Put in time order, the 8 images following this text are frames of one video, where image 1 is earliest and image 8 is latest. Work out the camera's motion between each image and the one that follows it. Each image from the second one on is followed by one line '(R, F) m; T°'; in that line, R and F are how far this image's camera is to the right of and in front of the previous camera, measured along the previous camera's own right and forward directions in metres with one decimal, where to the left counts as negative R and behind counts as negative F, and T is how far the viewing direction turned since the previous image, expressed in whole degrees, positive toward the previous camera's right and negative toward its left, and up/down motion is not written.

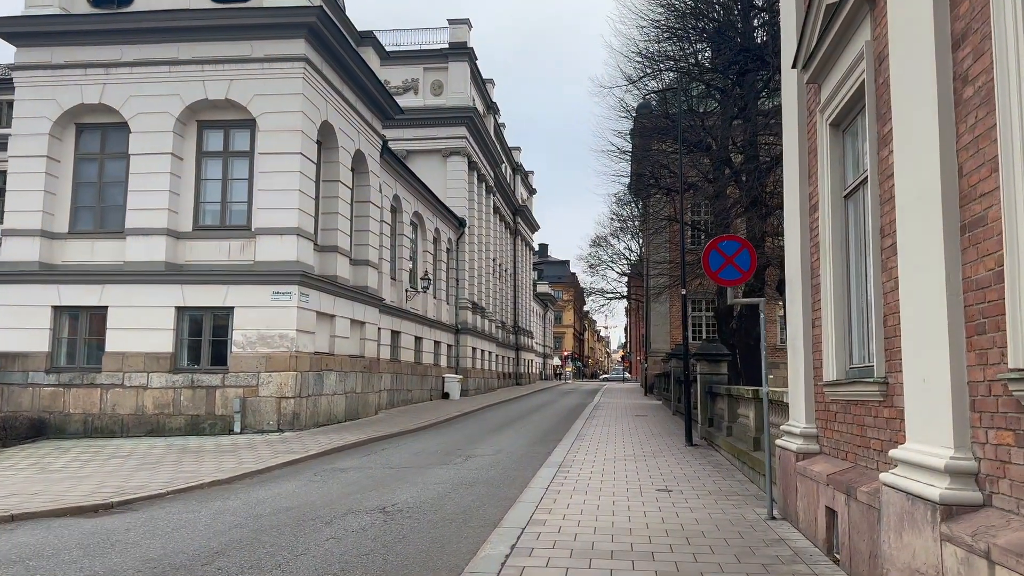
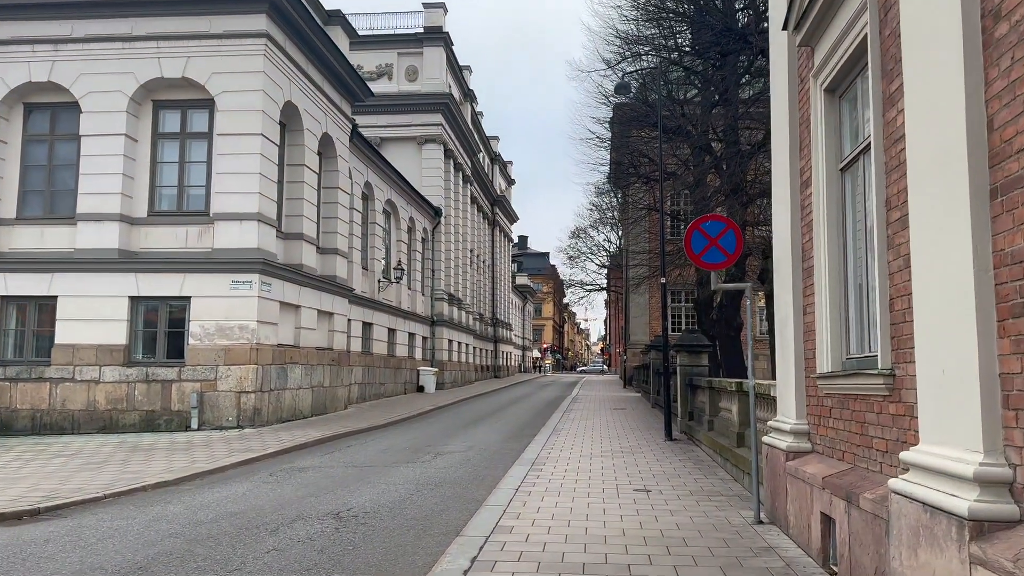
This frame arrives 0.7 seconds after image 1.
(+0.1, +0.7) m; +1°
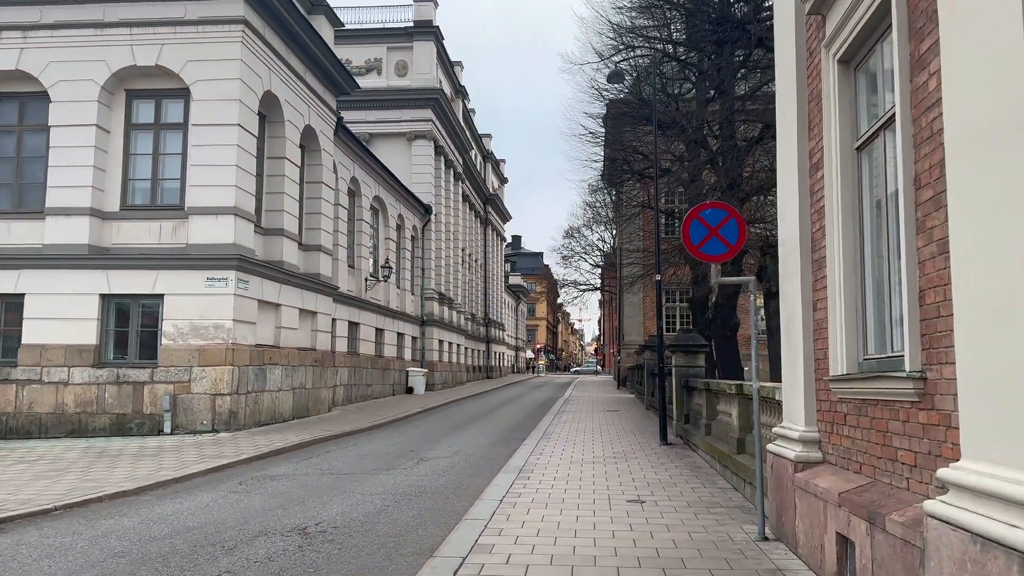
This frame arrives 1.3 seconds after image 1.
(+0.1, +0.7) m; 0°
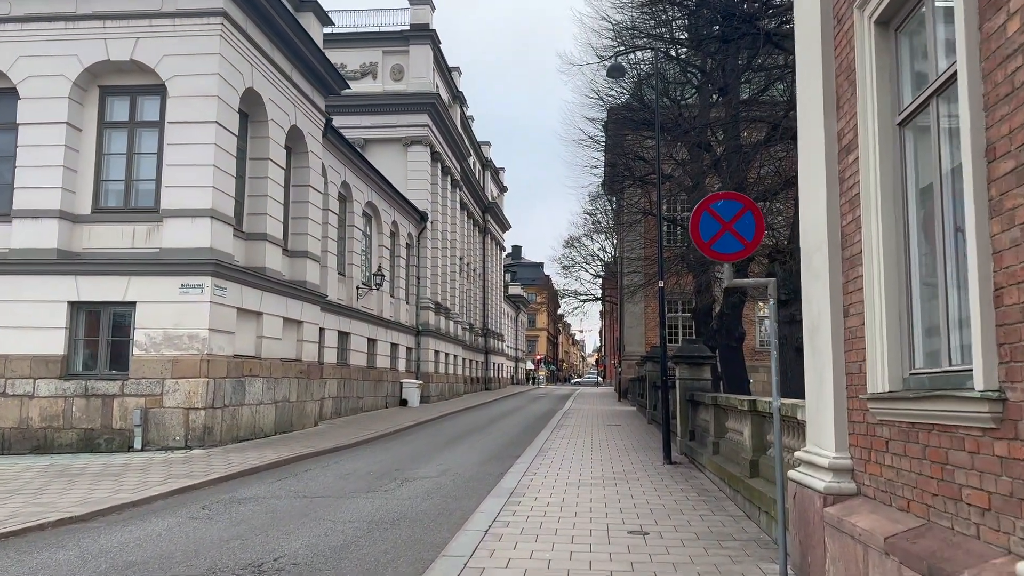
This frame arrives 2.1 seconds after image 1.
(+0.1, +0.9) m; 0°
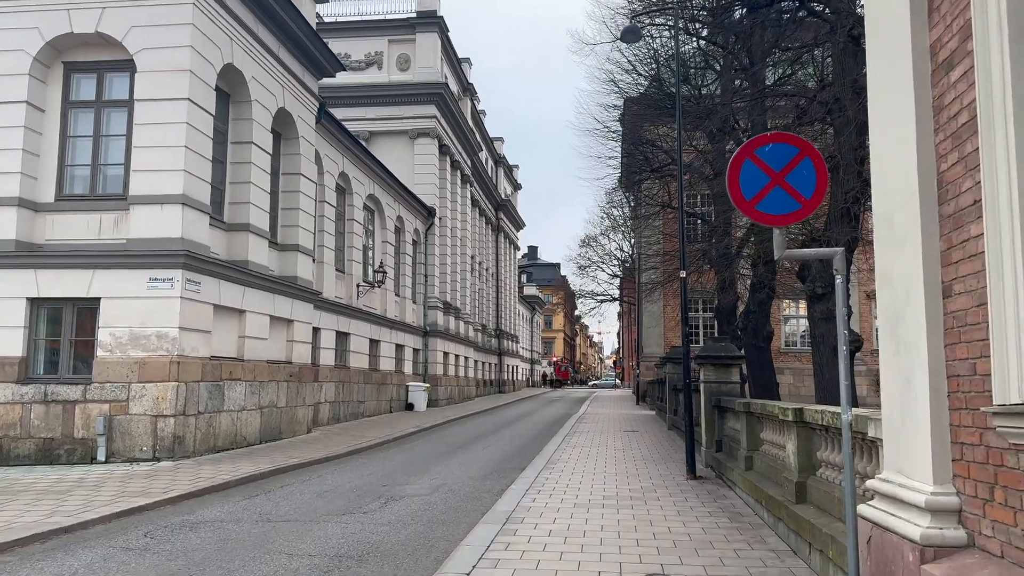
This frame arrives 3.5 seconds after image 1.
(+0.2, +1.5) m; -1°
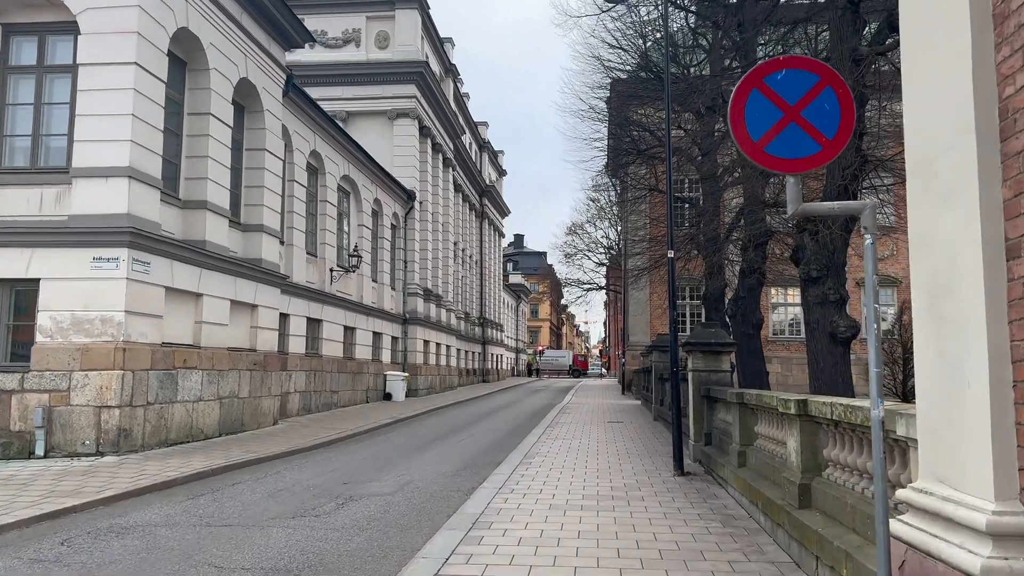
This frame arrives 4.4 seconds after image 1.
(+0.2, +0.9) m; +1°
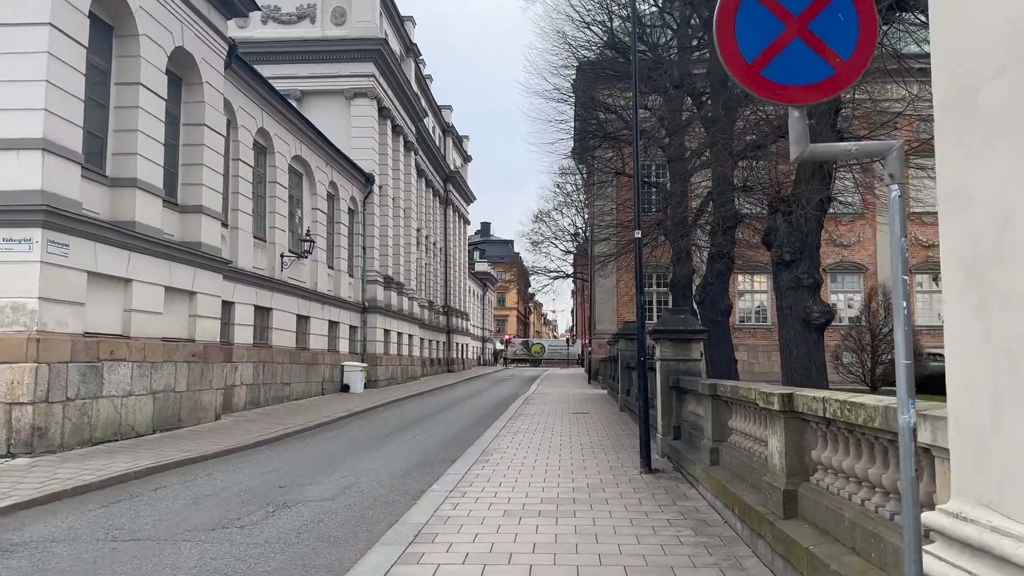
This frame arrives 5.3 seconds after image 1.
(+0.2, +0.9) m; +2°
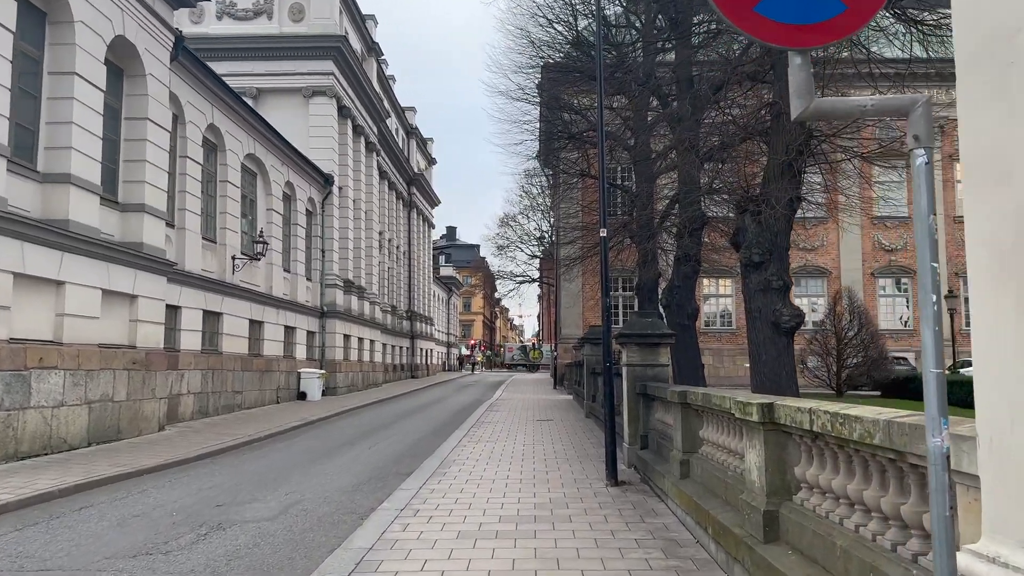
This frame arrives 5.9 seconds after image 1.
(+0.1, +0.6) m; +2°
